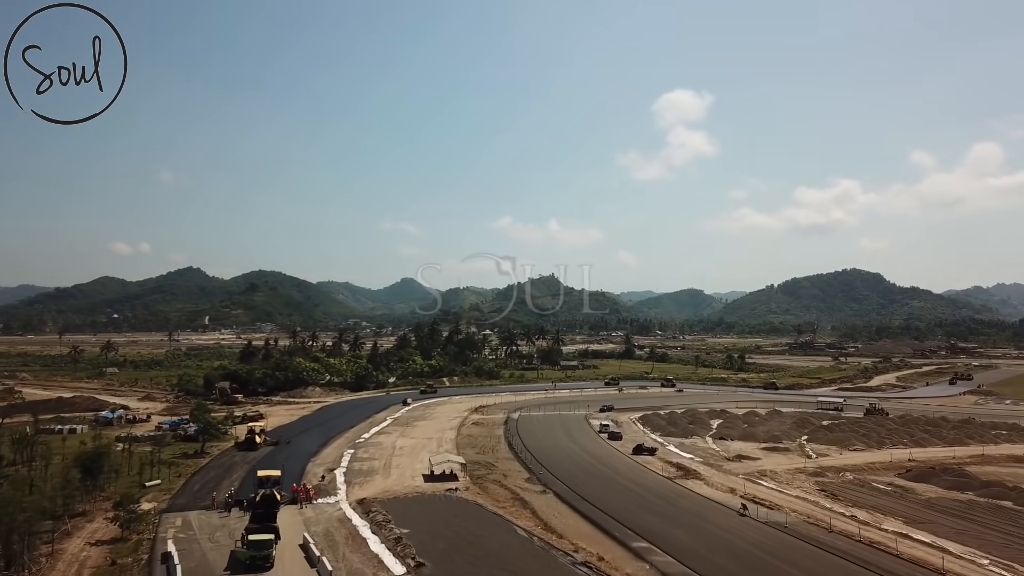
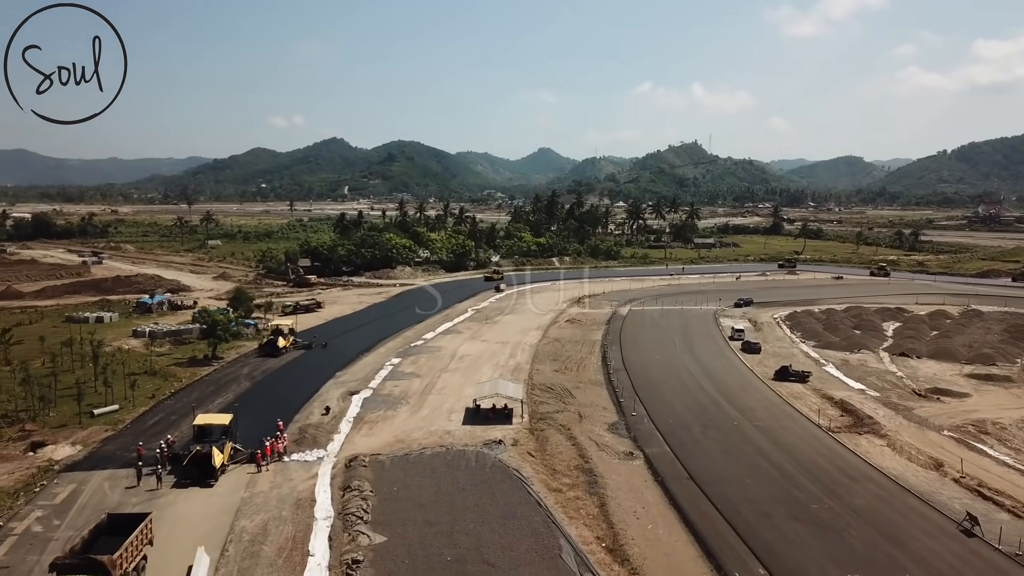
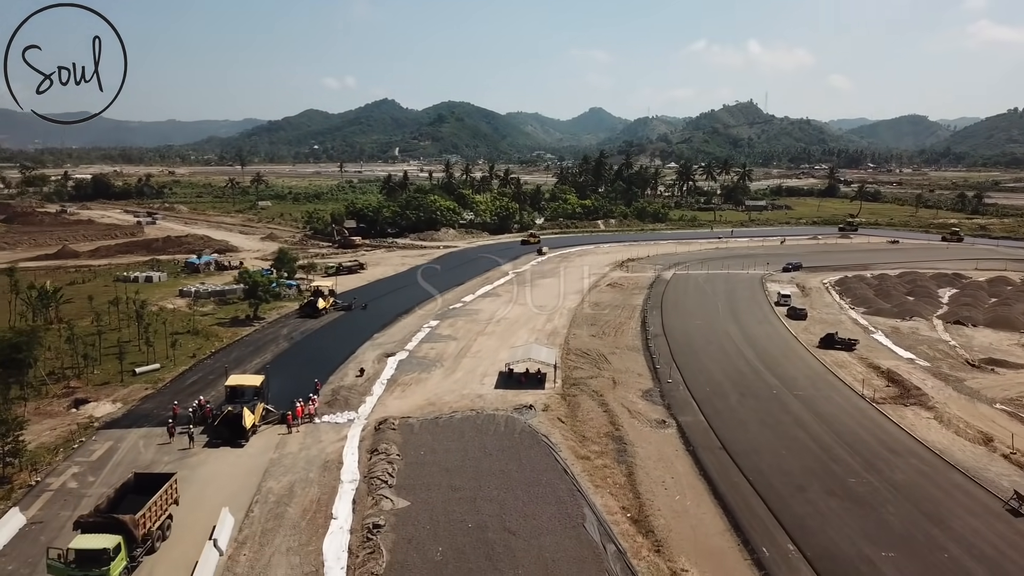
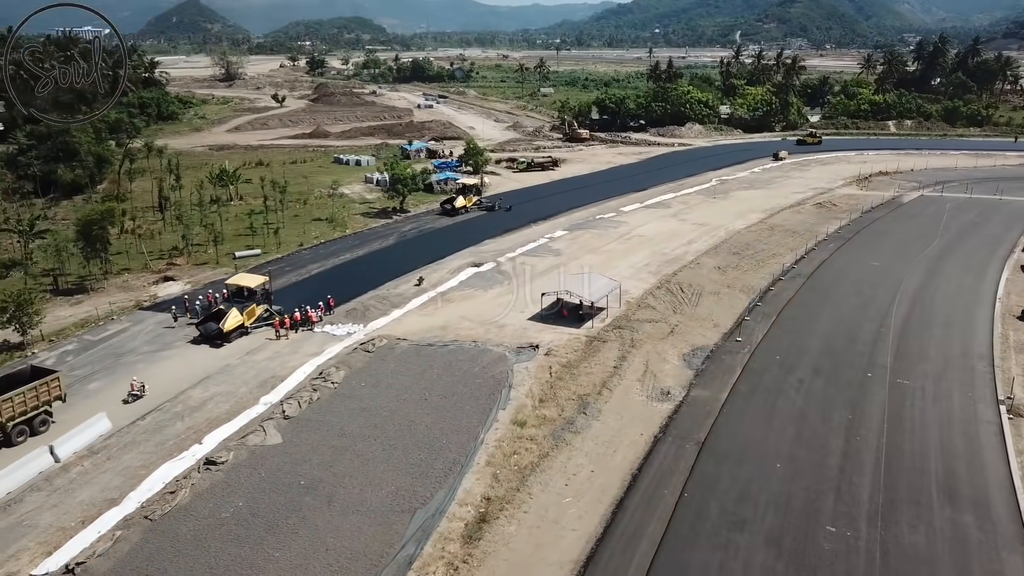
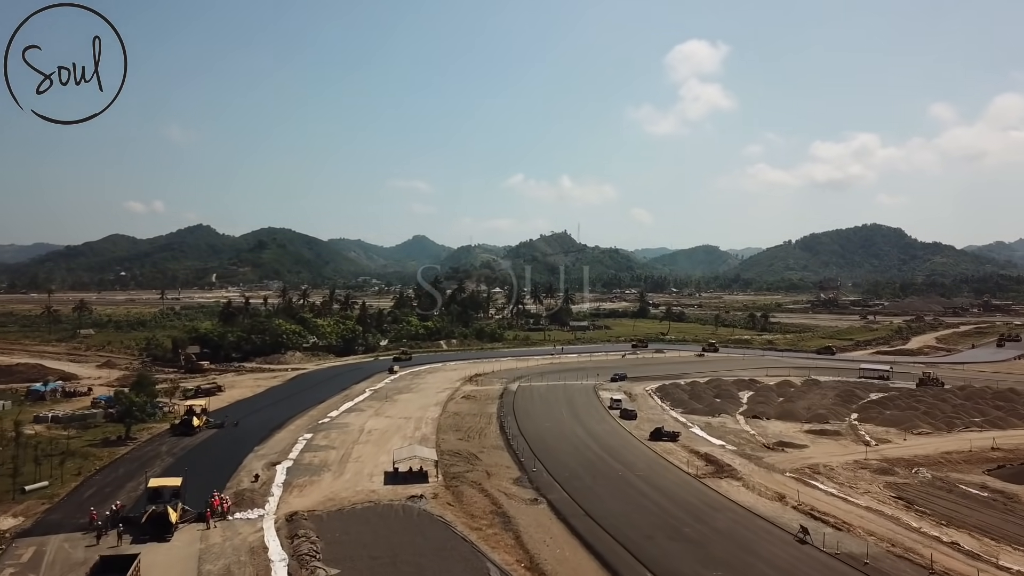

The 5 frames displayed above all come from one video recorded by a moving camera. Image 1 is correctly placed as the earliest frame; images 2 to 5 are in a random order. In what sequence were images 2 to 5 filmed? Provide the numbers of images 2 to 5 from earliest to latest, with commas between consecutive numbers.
5, 2, 3, 4
